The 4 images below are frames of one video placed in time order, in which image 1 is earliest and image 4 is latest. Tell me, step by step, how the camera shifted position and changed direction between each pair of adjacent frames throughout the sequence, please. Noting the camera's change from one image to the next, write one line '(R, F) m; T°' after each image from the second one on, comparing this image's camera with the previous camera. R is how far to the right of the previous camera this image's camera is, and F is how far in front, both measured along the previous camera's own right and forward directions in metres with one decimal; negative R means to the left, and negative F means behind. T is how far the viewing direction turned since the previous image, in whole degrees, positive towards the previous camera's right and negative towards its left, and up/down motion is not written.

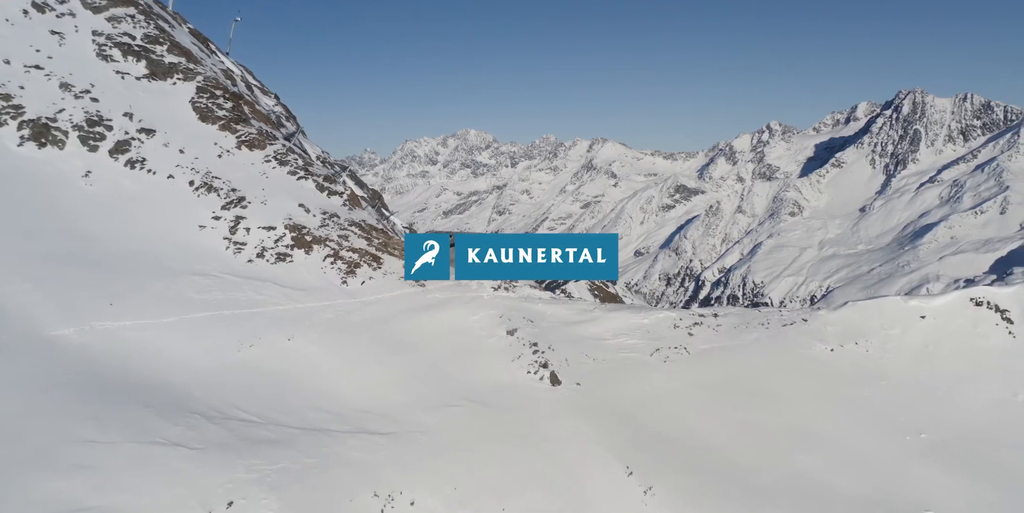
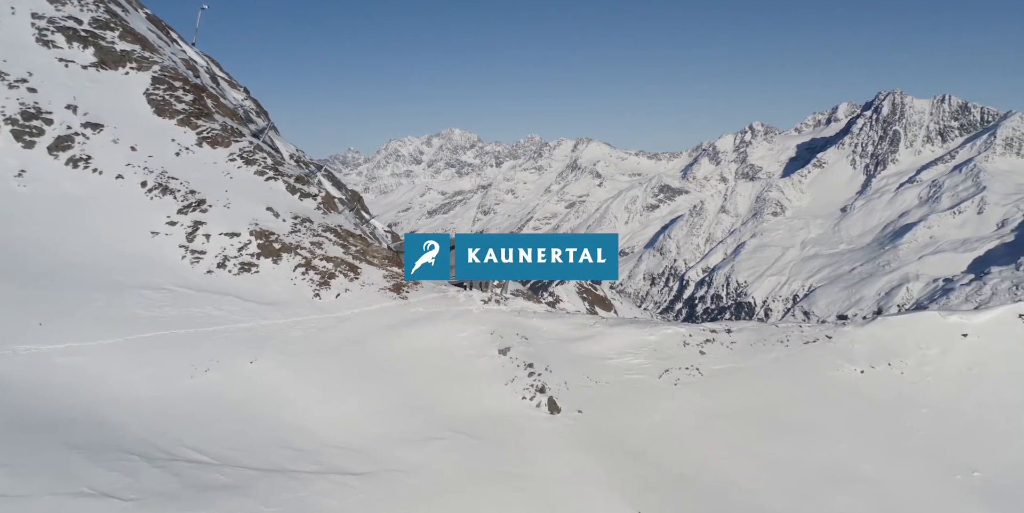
(-0.4, +4.5) m; +1°
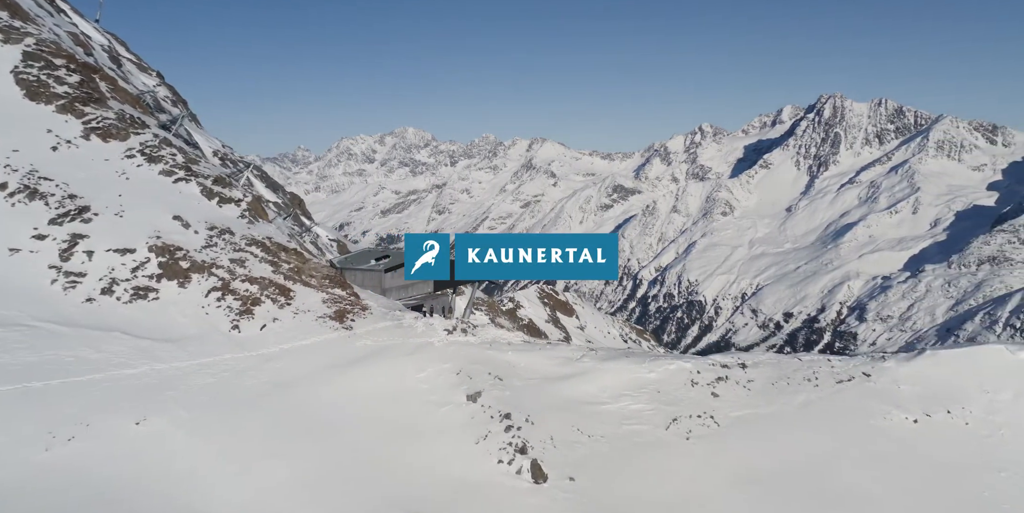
(-0.8, +7.7) m; +4°
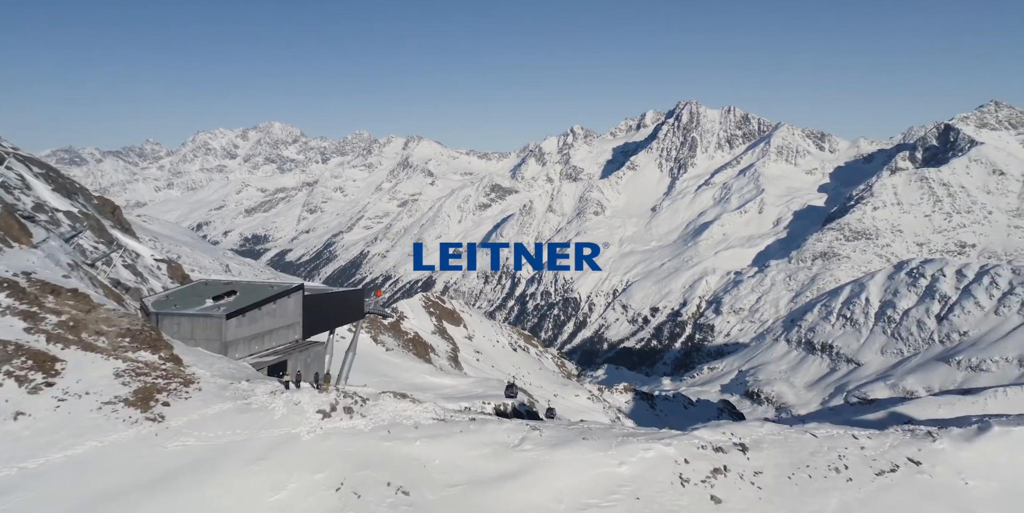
(-1.0, +11.3) m; +10°
